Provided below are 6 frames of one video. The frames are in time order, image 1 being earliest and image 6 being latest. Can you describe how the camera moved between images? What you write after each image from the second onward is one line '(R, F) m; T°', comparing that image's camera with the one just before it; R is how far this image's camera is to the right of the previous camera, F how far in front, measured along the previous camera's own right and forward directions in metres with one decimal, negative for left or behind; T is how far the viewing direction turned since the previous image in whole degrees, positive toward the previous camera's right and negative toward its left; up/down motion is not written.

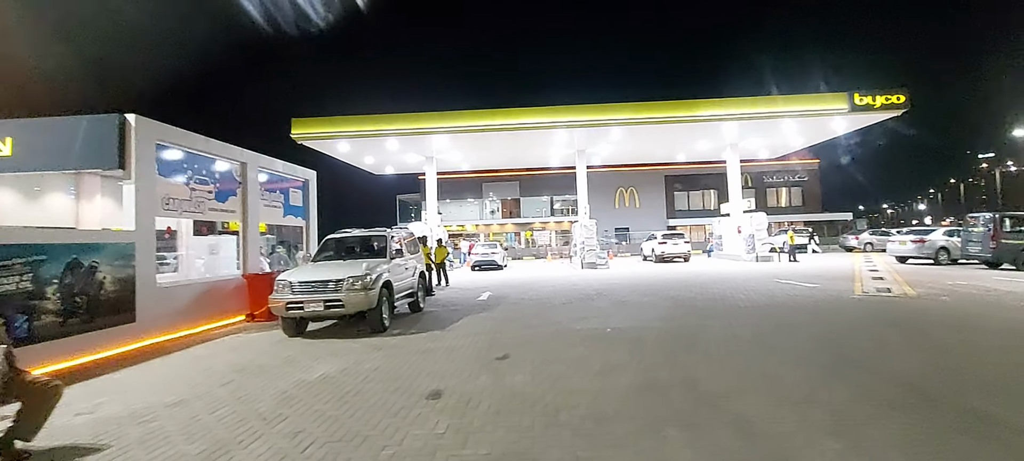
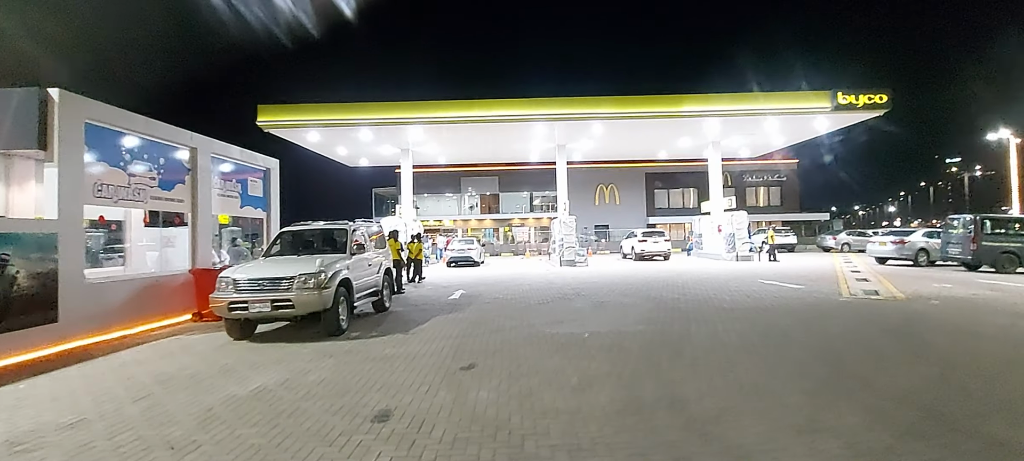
(+0.2, +0.9) m; +2°
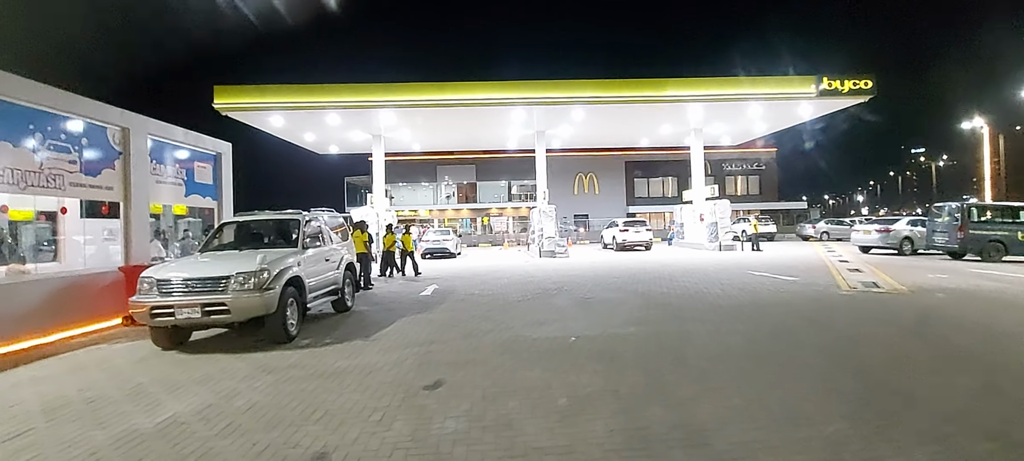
(+0.1, +1.2) m; +3°
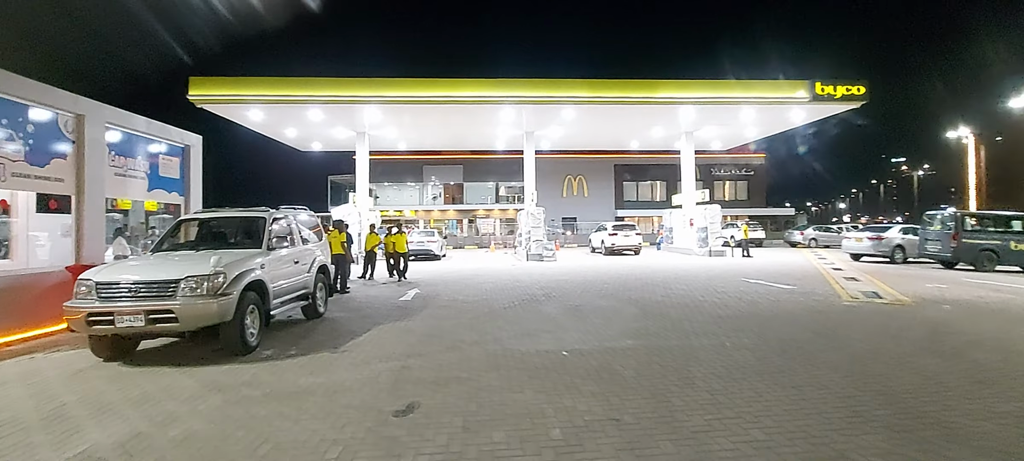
(0.0, +0.7) m; +2°
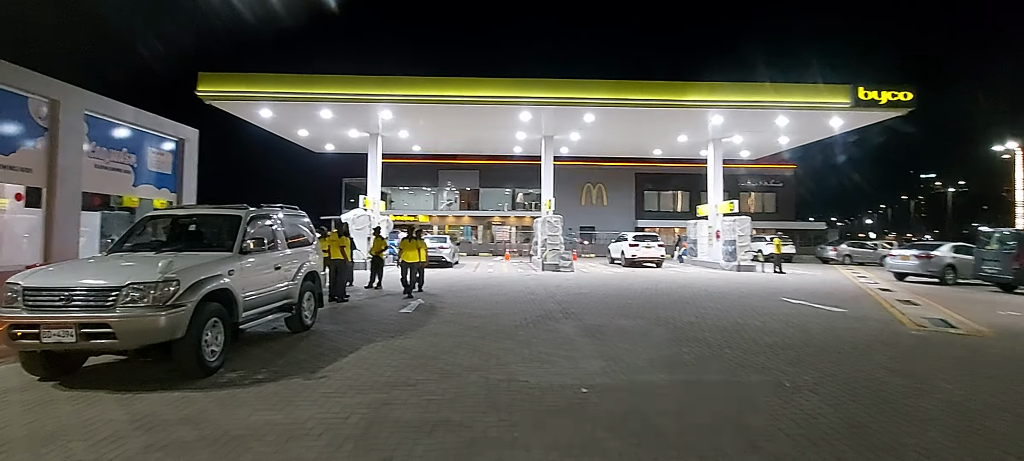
(+0.1, +1.3) m; -2°
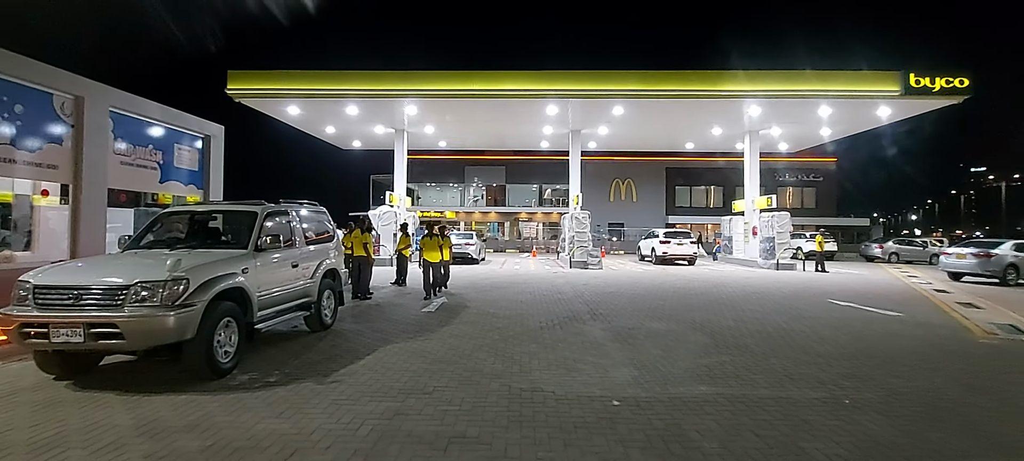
(0.0, +0.5) m; -3°
